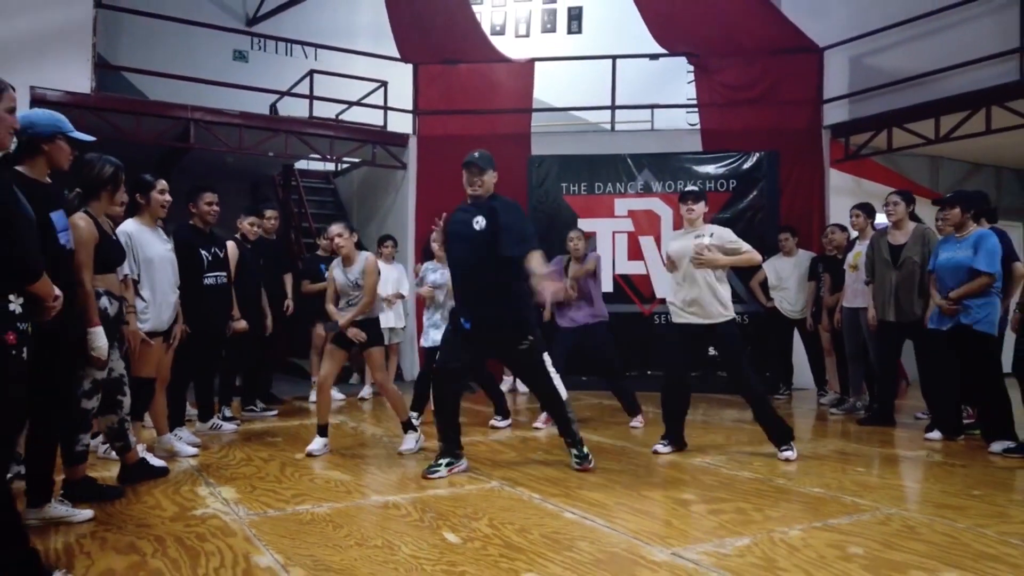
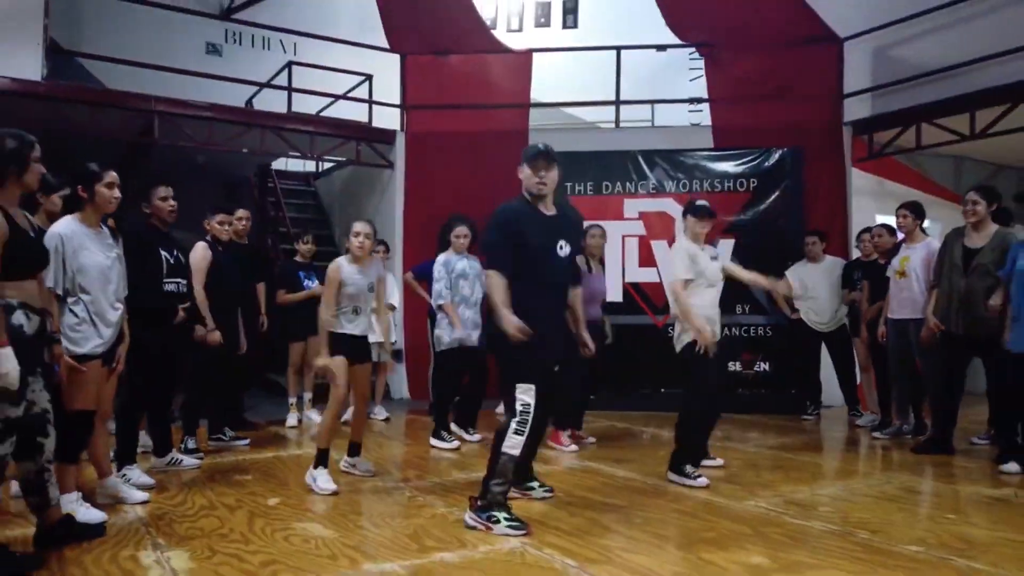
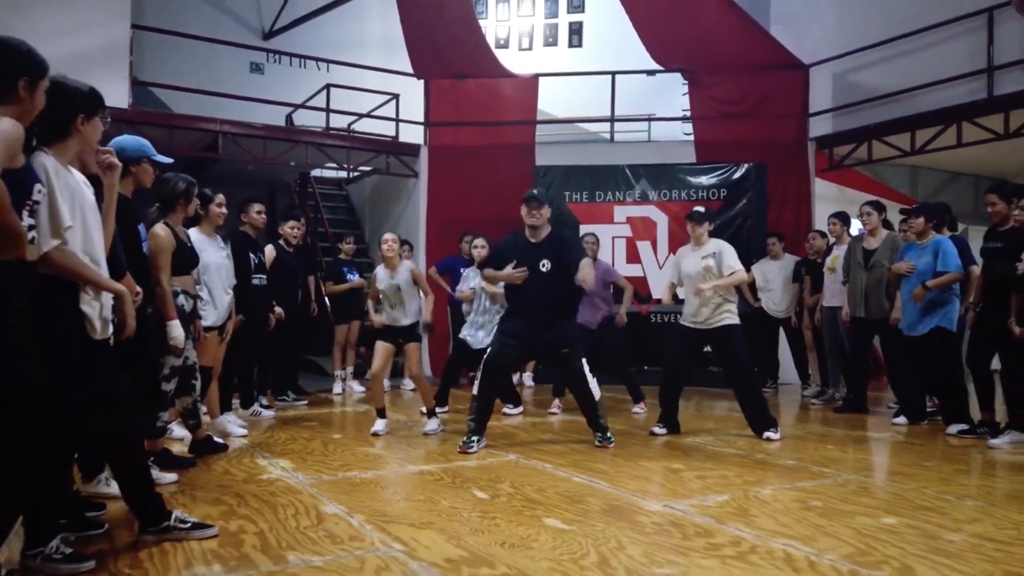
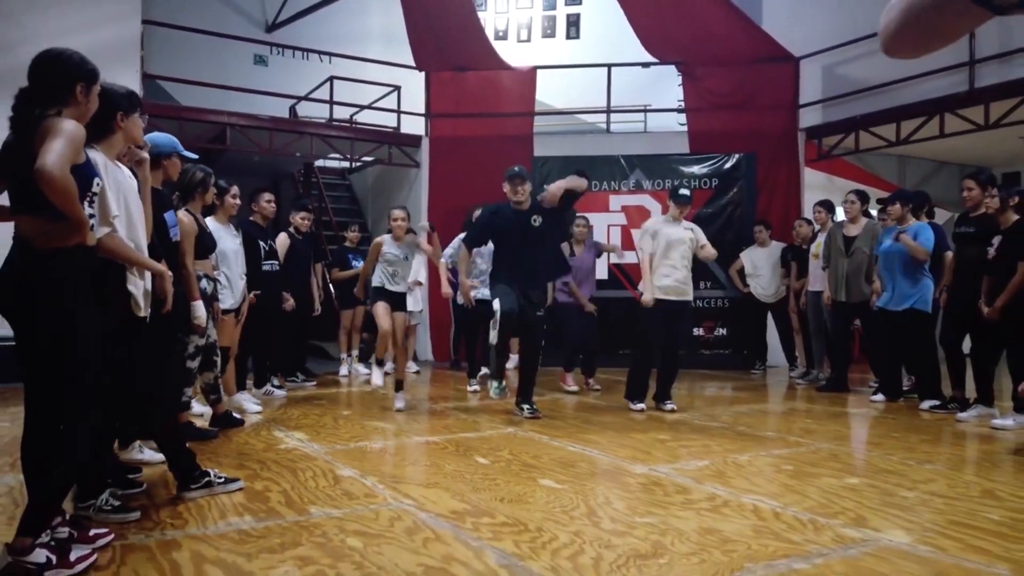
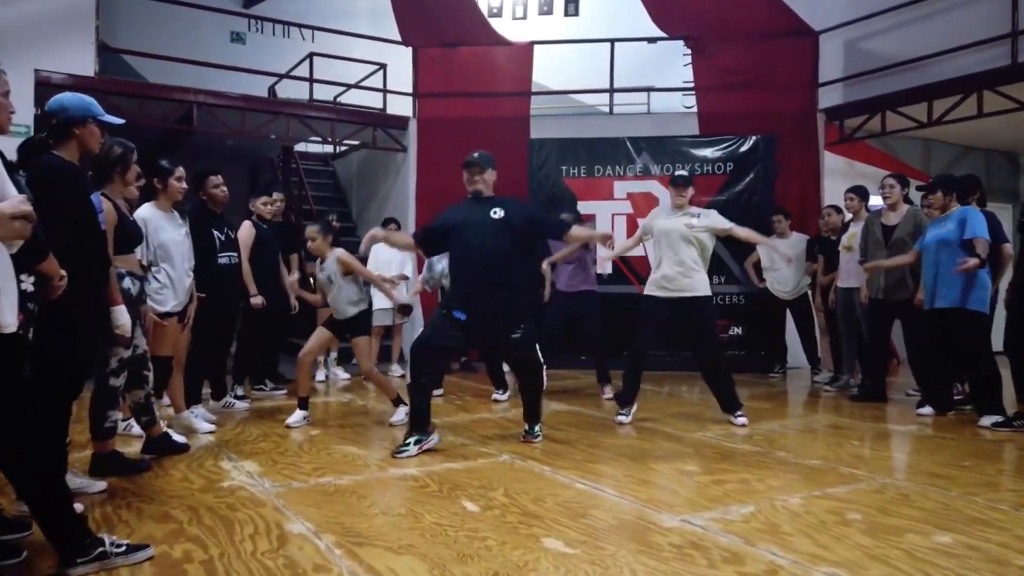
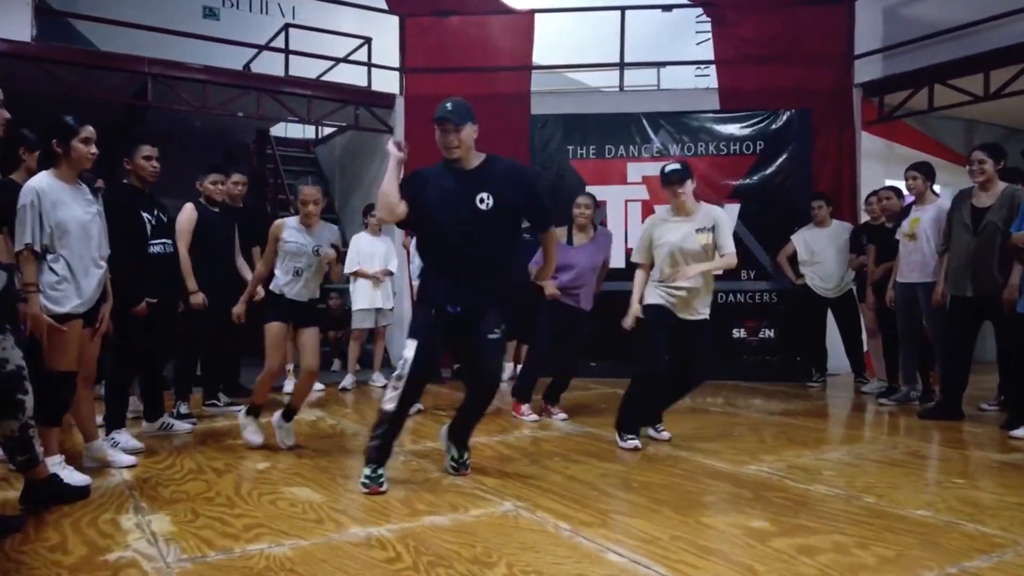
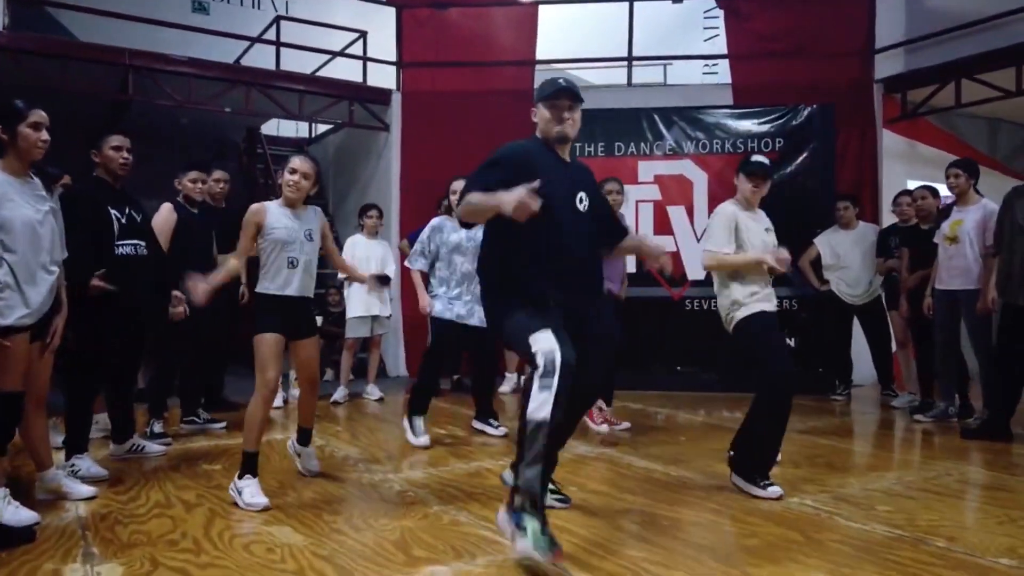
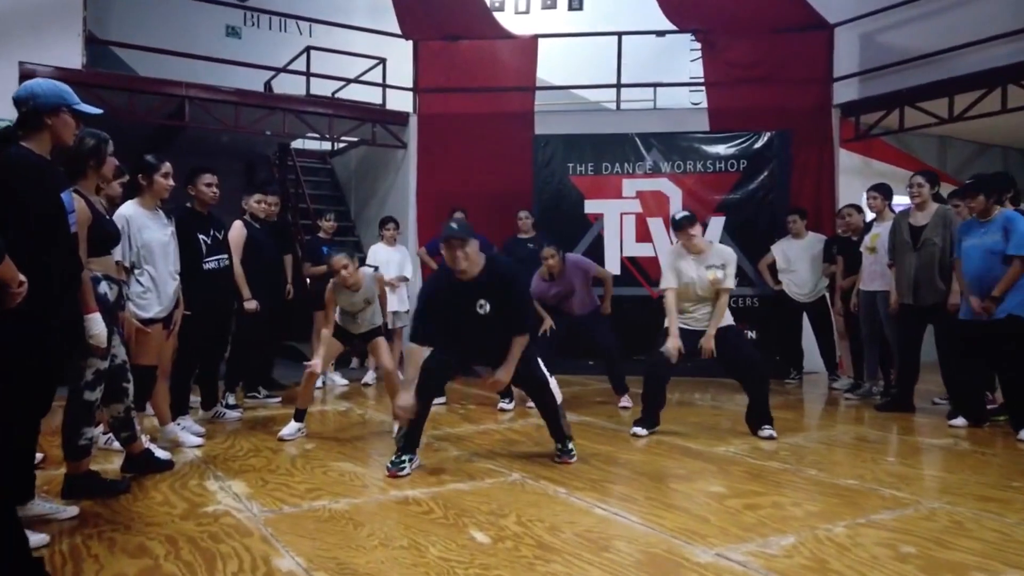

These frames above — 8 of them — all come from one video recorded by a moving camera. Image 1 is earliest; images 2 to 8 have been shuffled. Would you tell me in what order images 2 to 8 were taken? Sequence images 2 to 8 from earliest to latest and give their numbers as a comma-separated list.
3, 4, 5, 8, 6, 7, 2
